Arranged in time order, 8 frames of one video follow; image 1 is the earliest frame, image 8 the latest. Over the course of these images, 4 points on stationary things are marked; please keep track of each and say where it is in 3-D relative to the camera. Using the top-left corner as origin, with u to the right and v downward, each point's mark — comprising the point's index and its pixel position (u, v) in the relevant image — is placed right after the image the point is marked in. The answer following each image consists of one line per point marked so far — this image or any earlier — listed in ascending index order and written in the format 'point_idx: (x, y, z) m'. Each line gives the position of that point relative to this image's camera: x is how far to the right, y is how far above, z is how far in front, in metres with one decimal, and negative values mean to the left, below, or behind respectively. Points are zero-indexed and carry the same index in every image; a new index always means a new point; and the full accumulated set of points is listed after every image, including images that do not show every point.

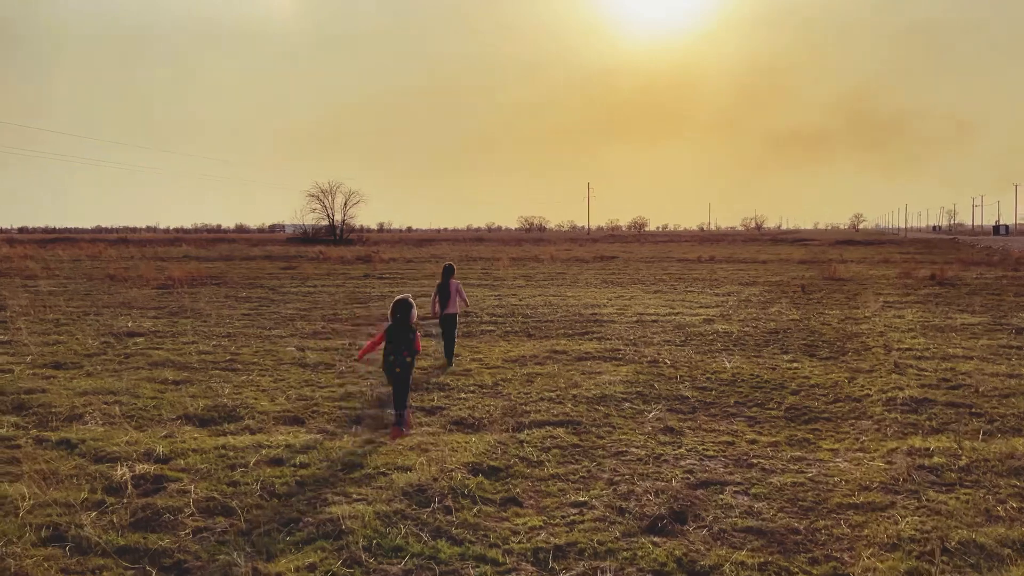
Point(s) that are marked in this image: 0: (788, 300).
0: (+6.3, -0.3, +19.0) m
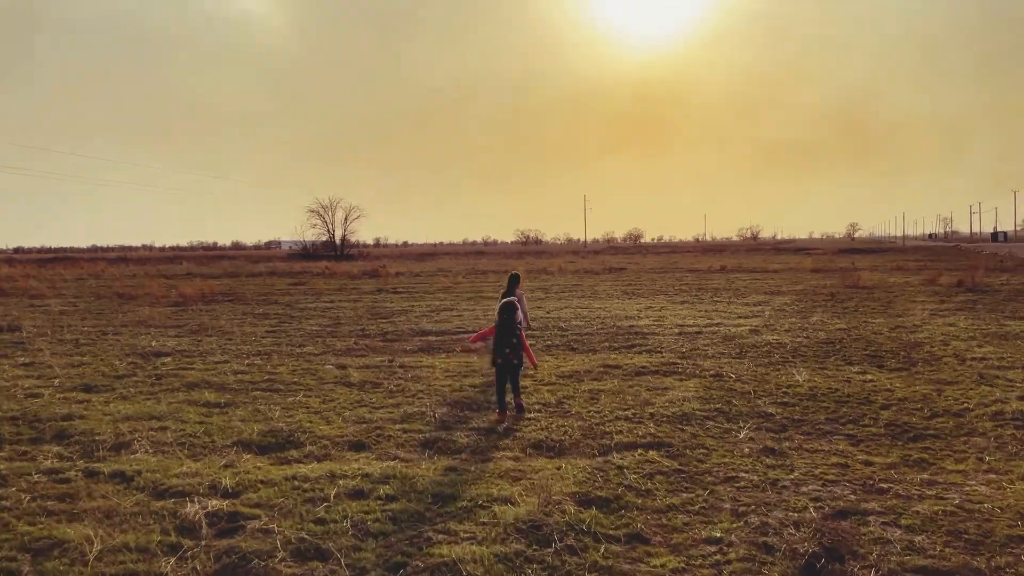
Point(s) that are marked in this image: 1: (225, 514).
0: (+7.0, -0.5, +18.5) m
1: (-1.7, -1.3, +4.9) m
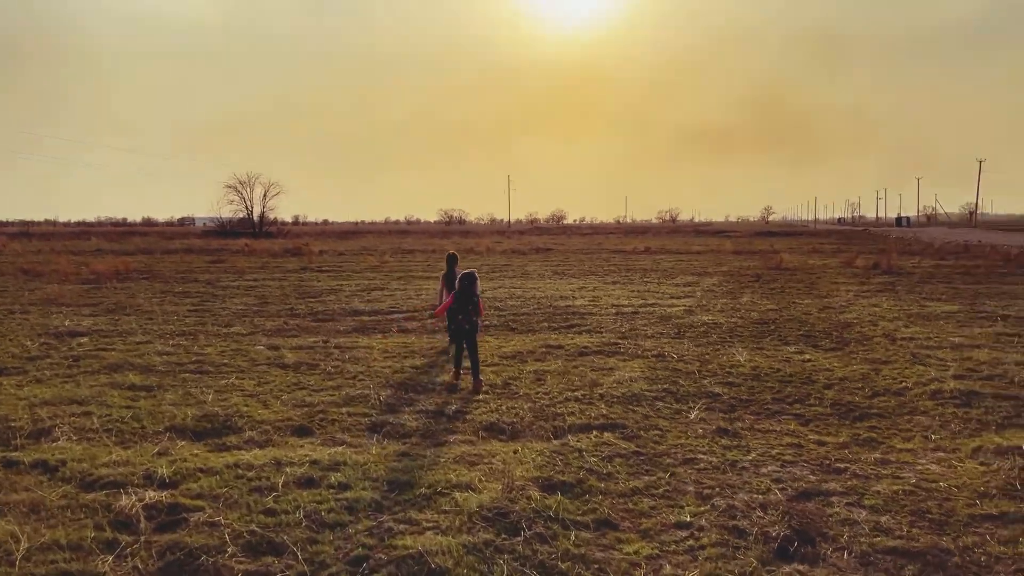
0: (+5.5, -0.1, +18.8) m
1: (-1.9, -1.2, +4.6) m
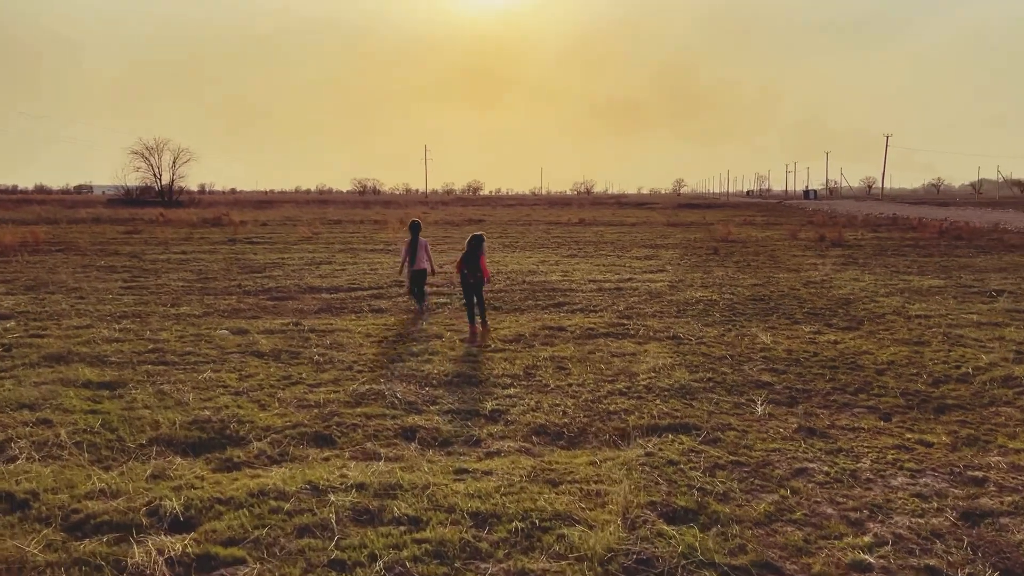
0: (+4.6, +0.5, +18.4) m
1: (-1.3, -1.1, +3.5) m
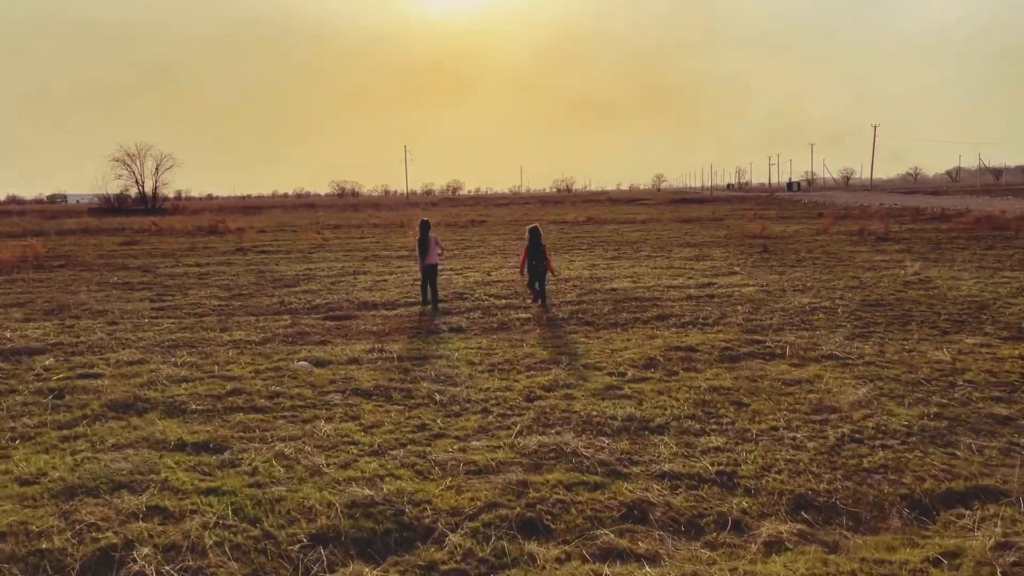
0: (+5.6, +0.5, +17.2) m
1: (0.0, -1.3, +2.2) m
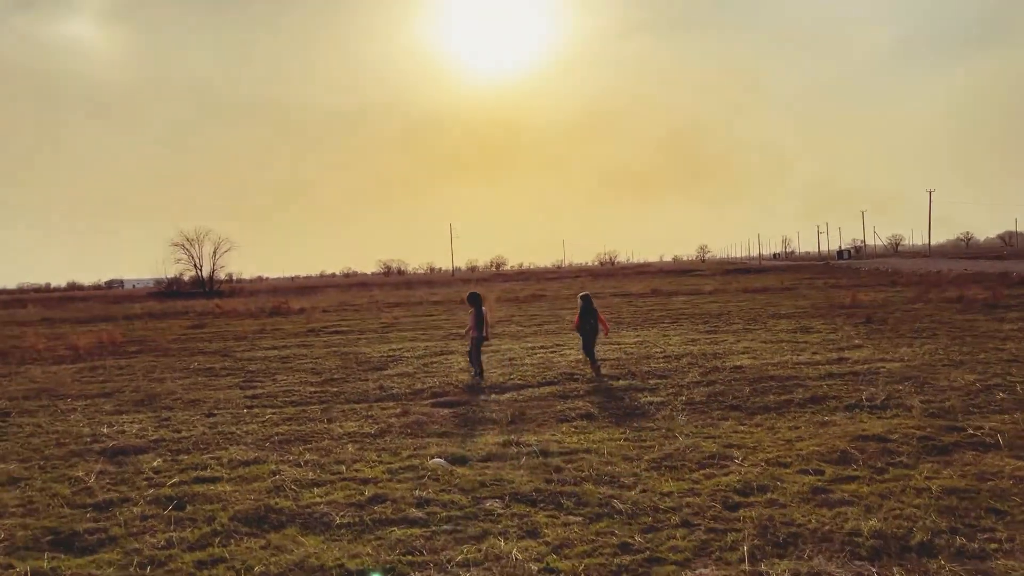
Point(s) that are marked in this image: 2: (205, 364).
0: (+7.5, -0.9, +15.9) m
1: (+1.1, -1.5, +1.2) m
2: (-6.4, -1.6, +17.7) m
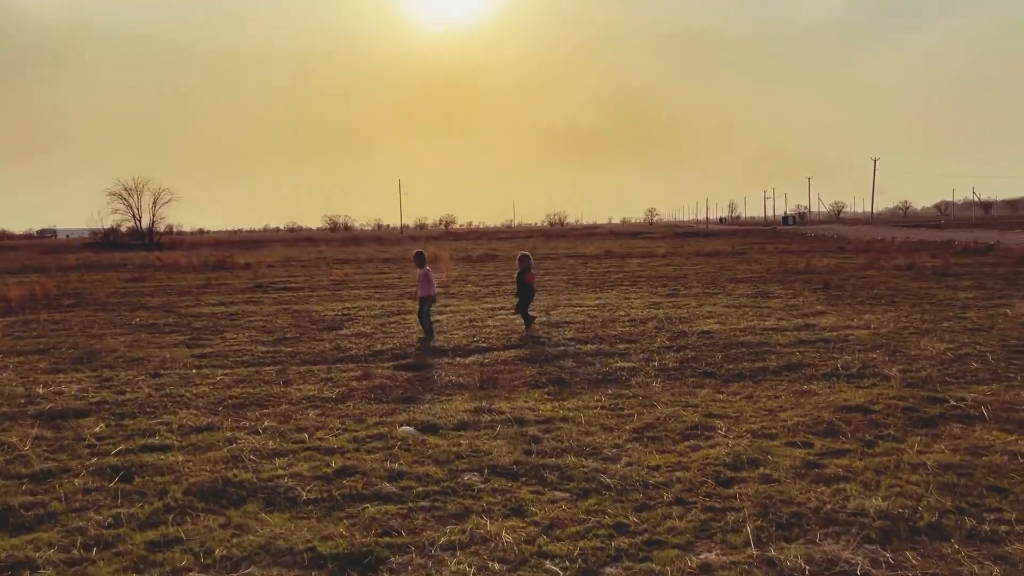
0: (+6.8, -0.3, +15.9) m
1: (+1.2, -1.5, +0.9) m
2: (-7.3, -0.6, +16.9) m
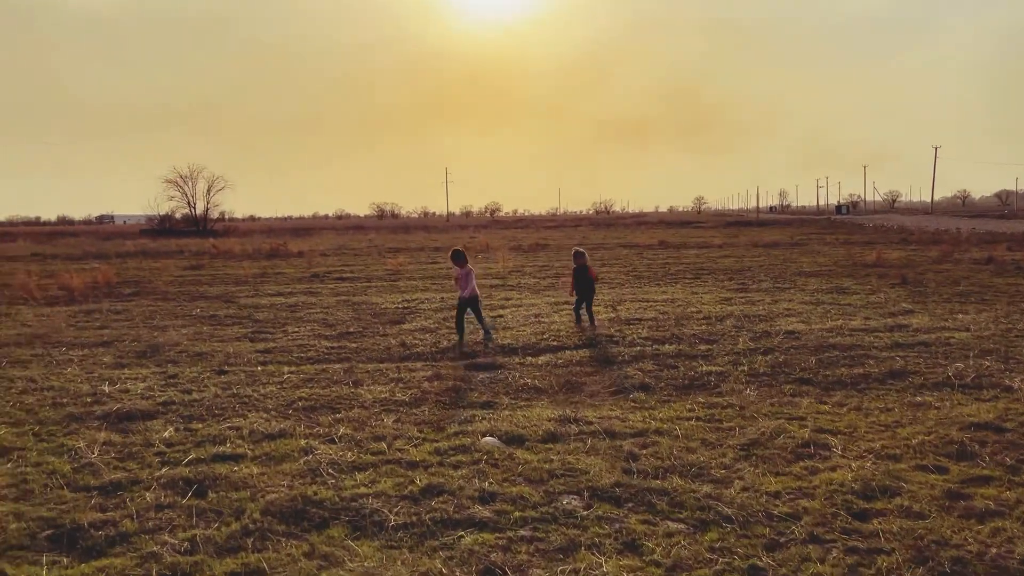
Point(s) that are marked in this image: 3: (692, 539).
0: (+7.9, -0.2, +15.0) m
1: (+1.6, -1.6, +0.3) m
2: (-6.0, -0.4, +16.7) m
3: (+0.9, -1.3, +4.5) m
